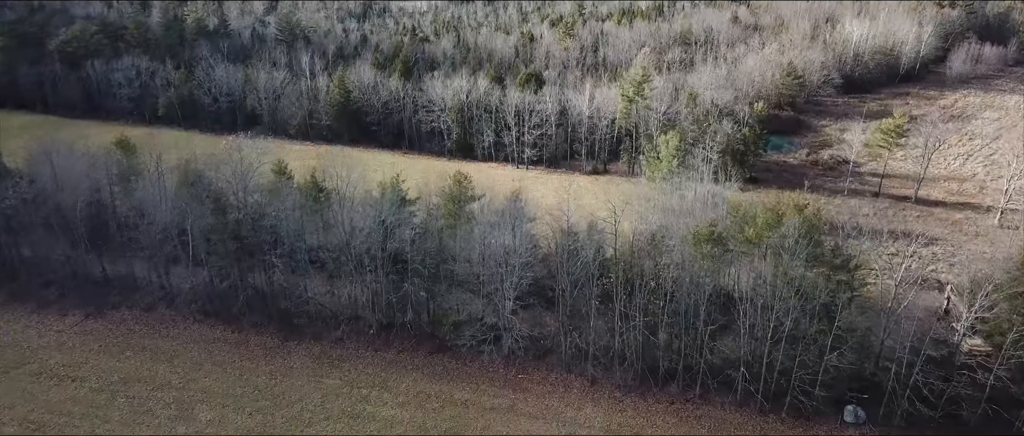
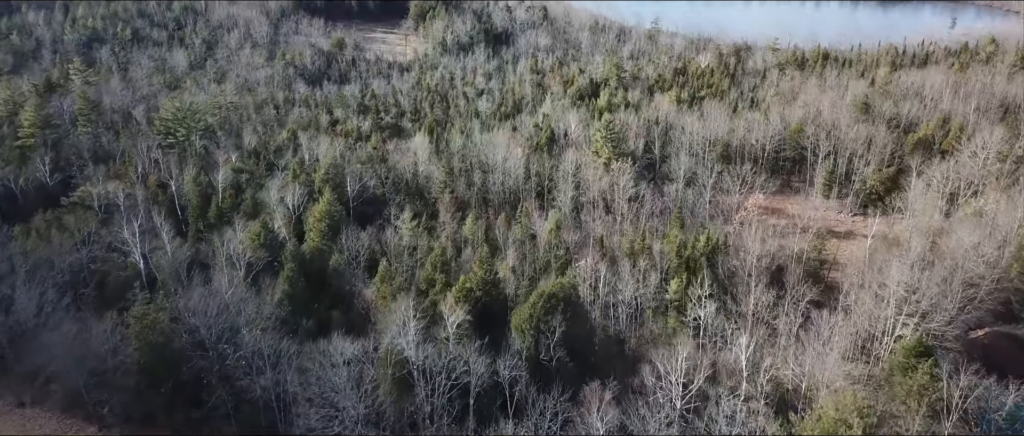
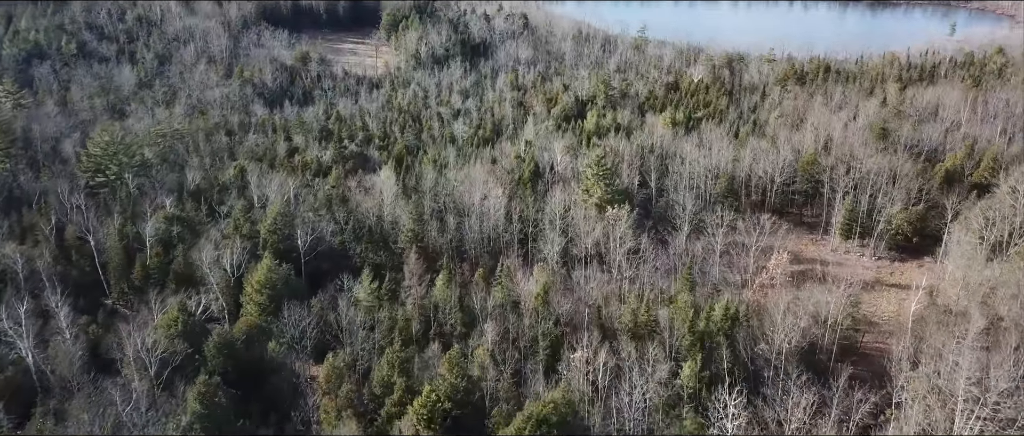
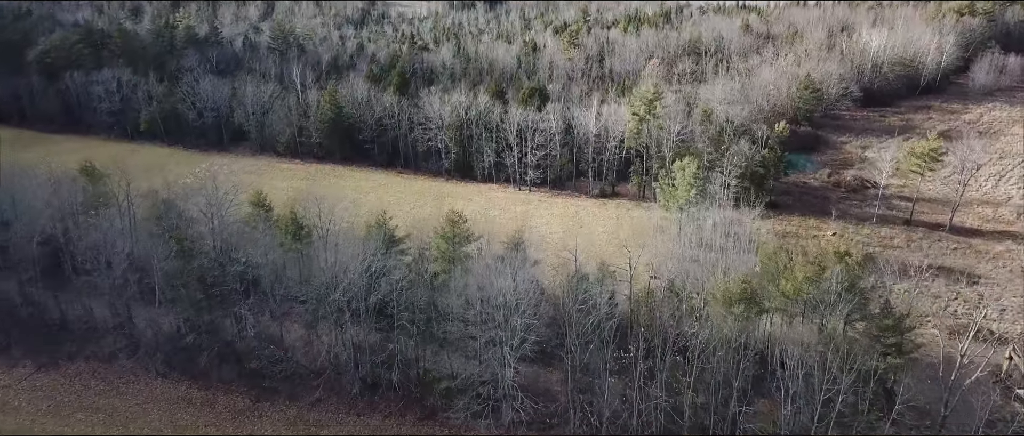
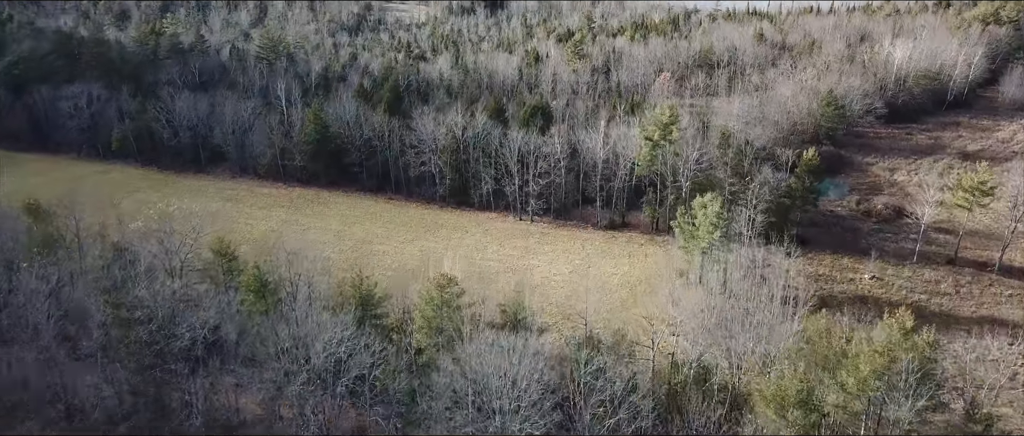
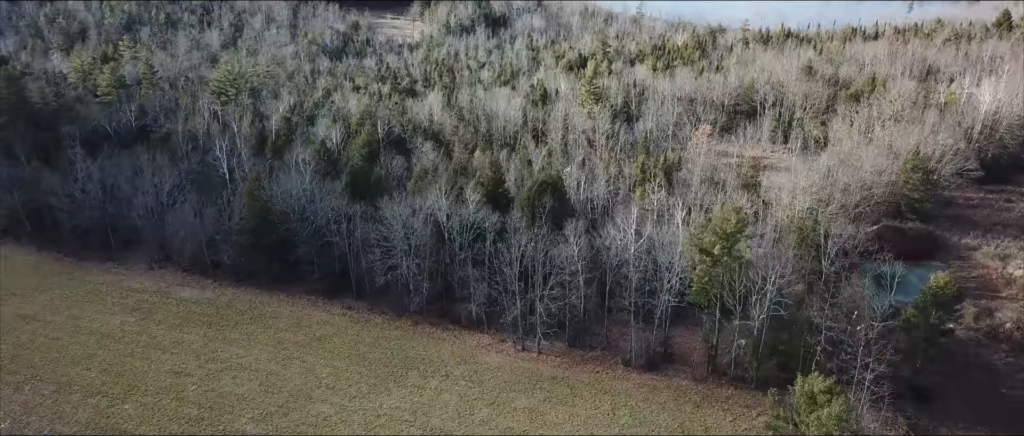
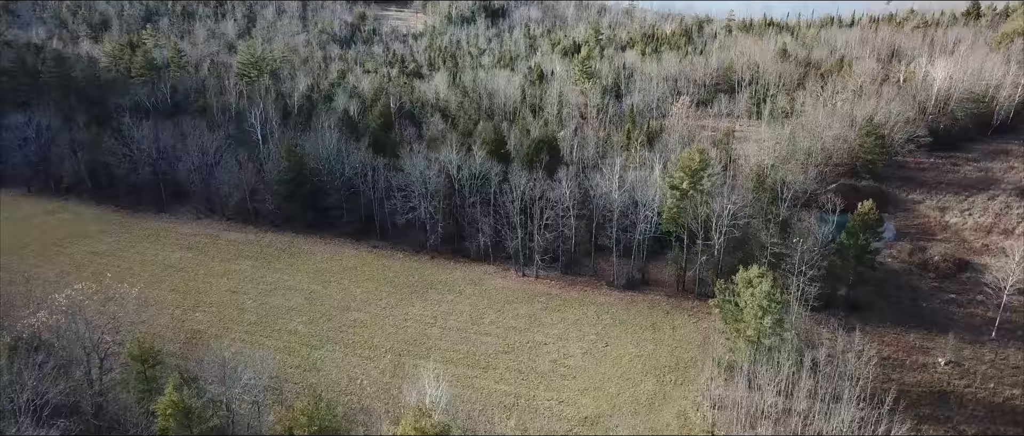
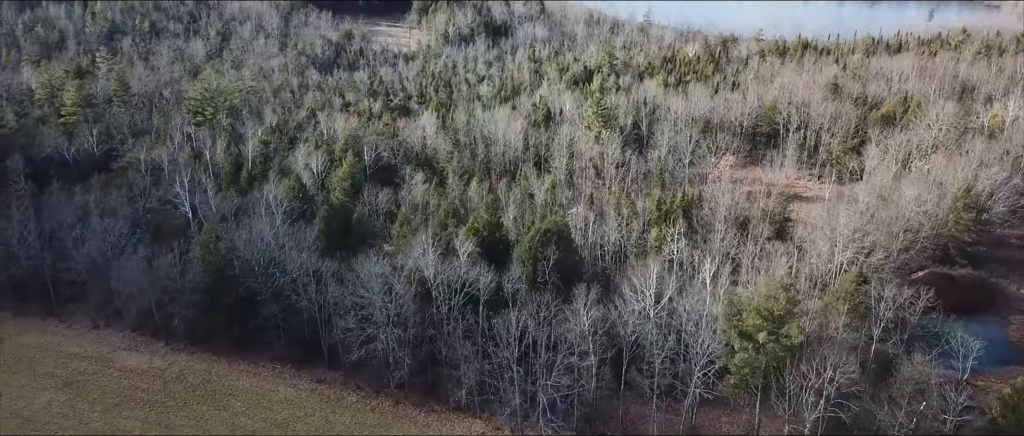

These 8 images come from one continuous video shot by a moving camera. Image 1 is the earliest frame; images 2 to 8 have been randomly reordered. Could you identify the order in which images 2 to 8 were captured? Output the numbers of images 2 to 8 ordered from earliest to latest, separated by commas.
4, 5, 7, 6, 8, 2, 3
